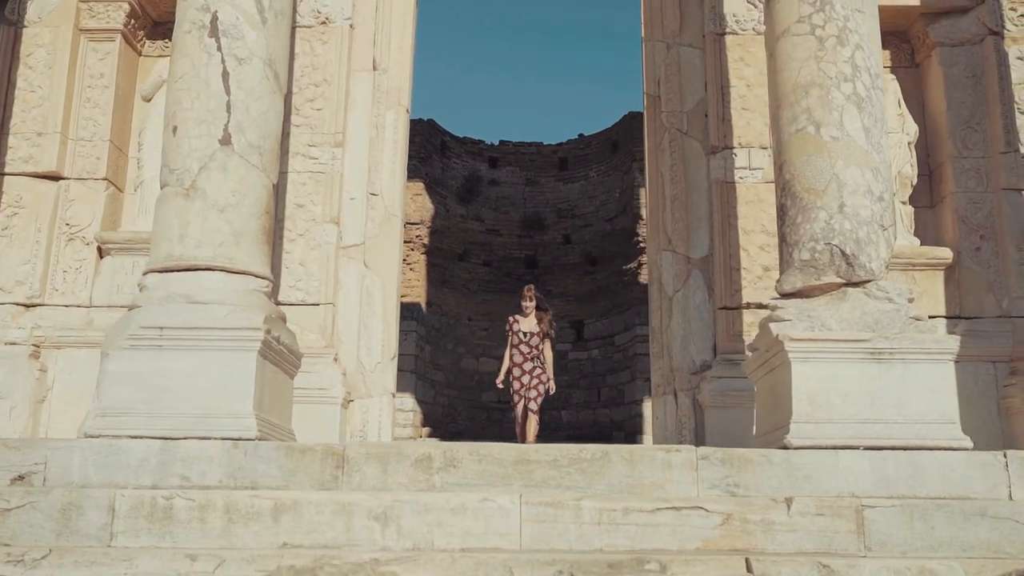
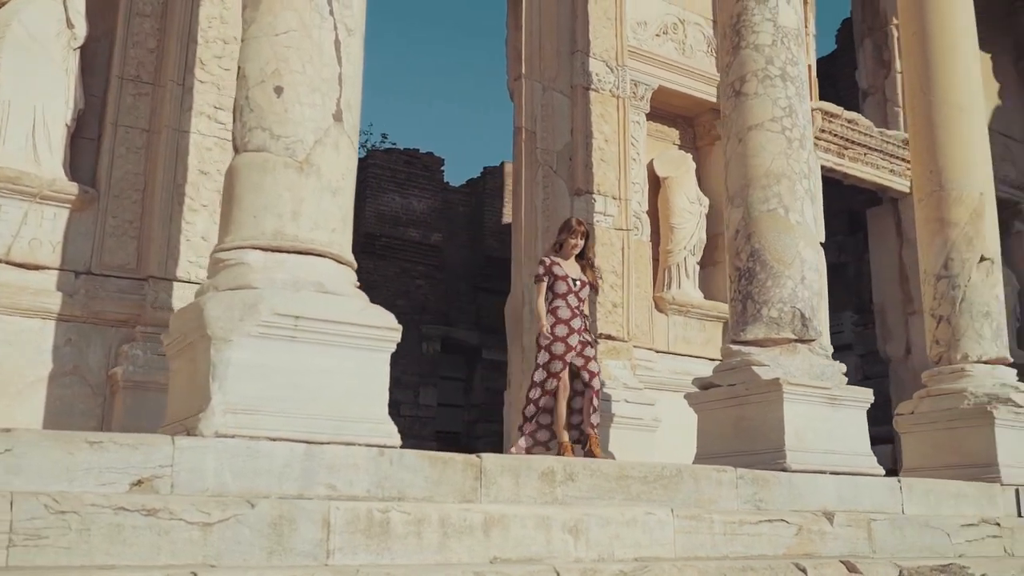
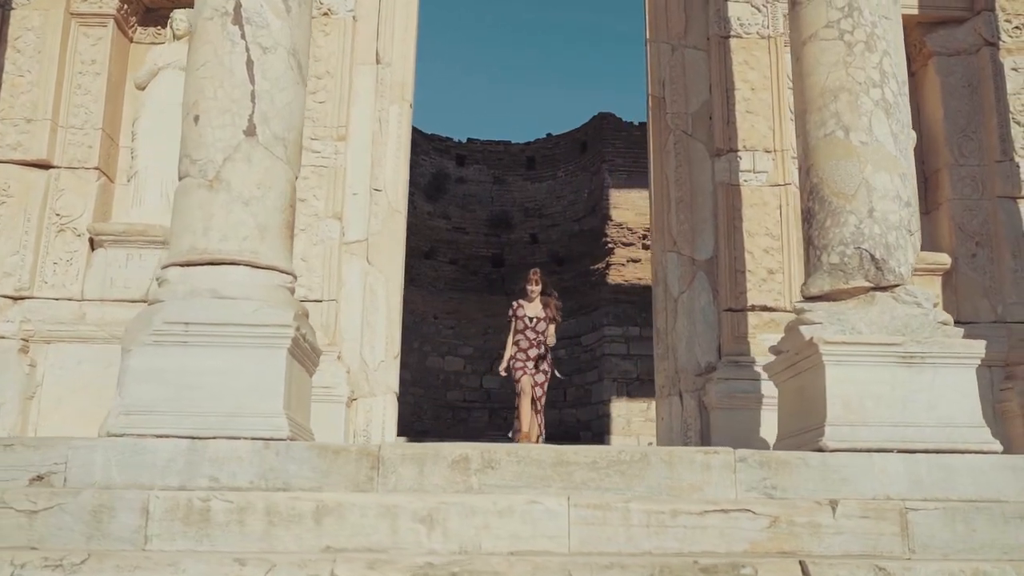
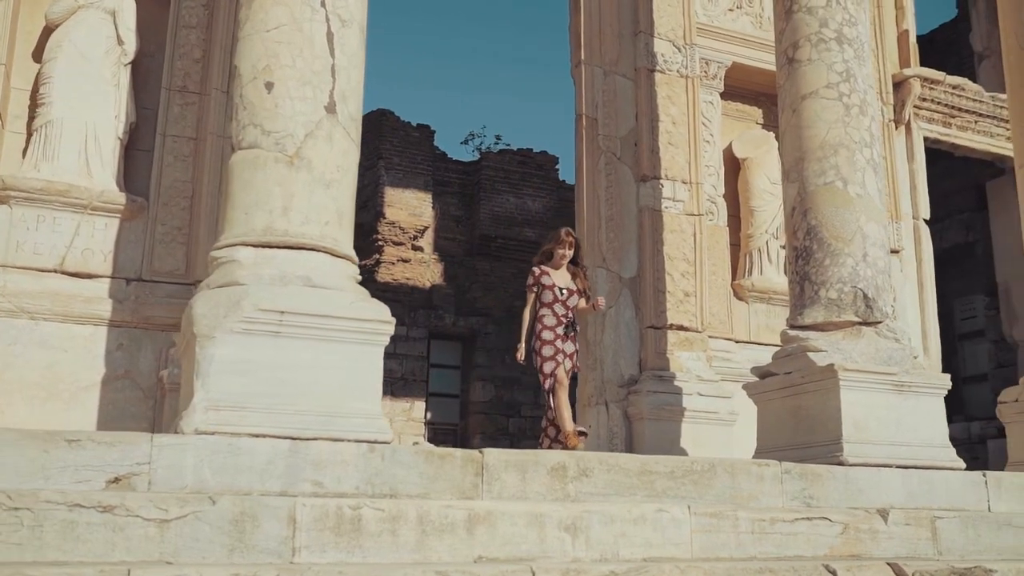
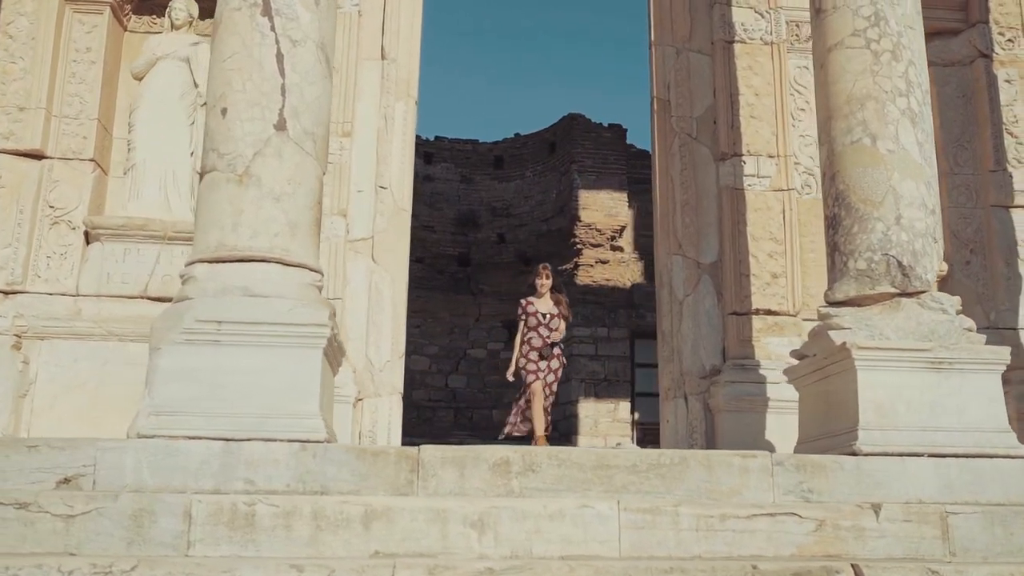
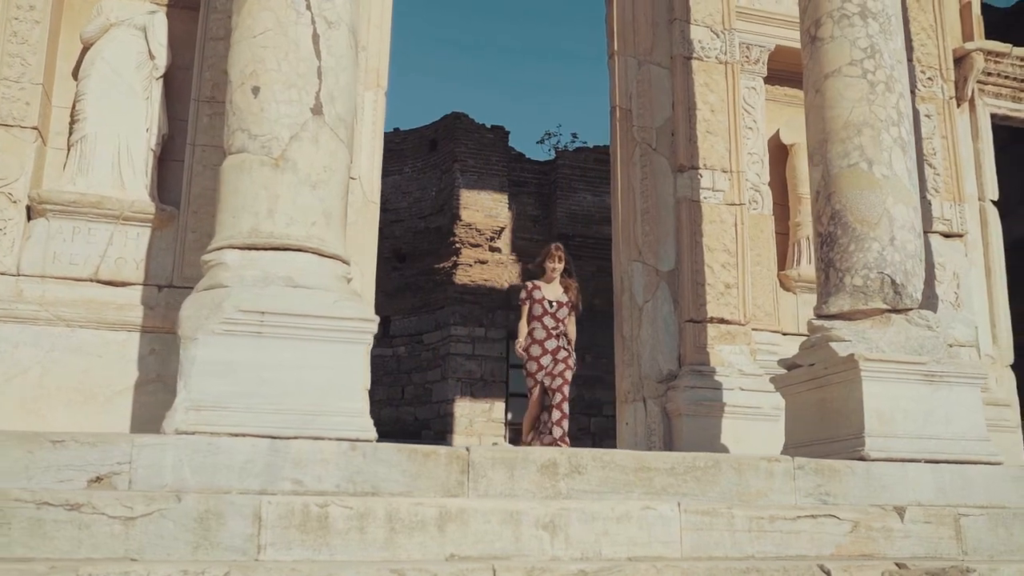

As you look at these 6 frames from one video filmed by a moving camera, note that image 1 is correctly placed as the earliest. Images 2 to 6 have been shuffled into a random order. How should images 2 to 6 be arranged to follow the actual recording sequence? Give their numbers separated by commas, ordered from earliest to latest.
3, 5, 6, 4, 2
